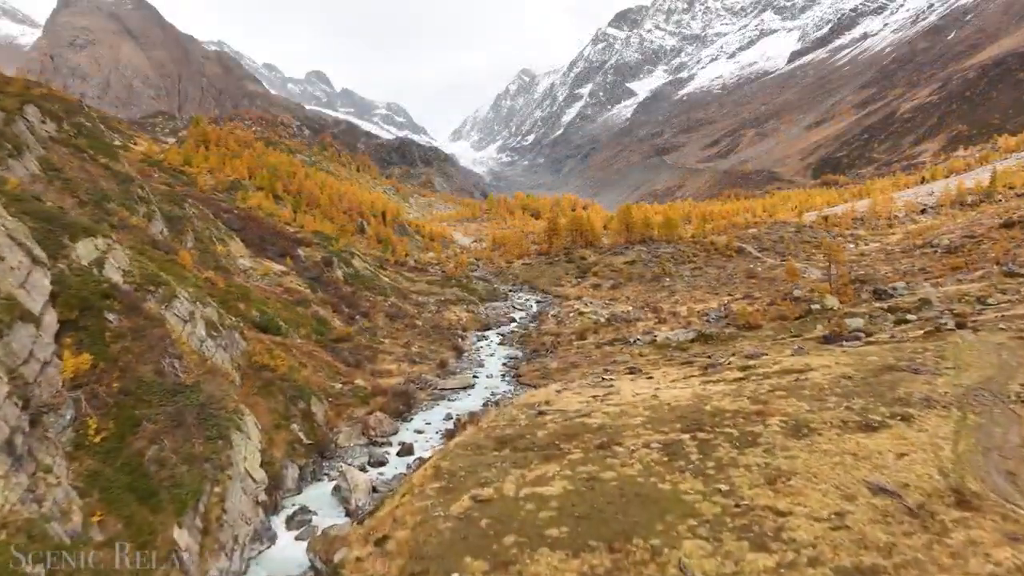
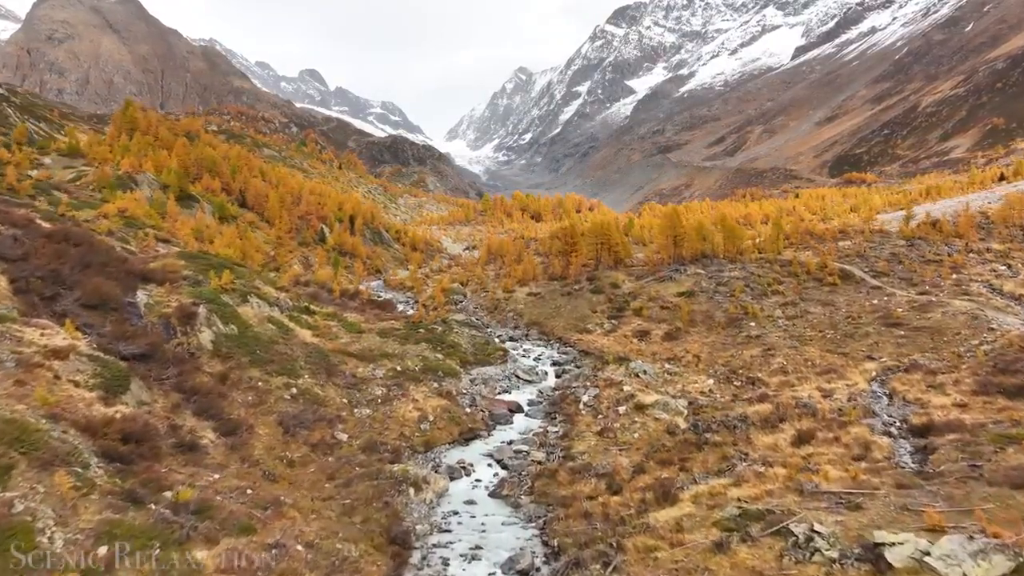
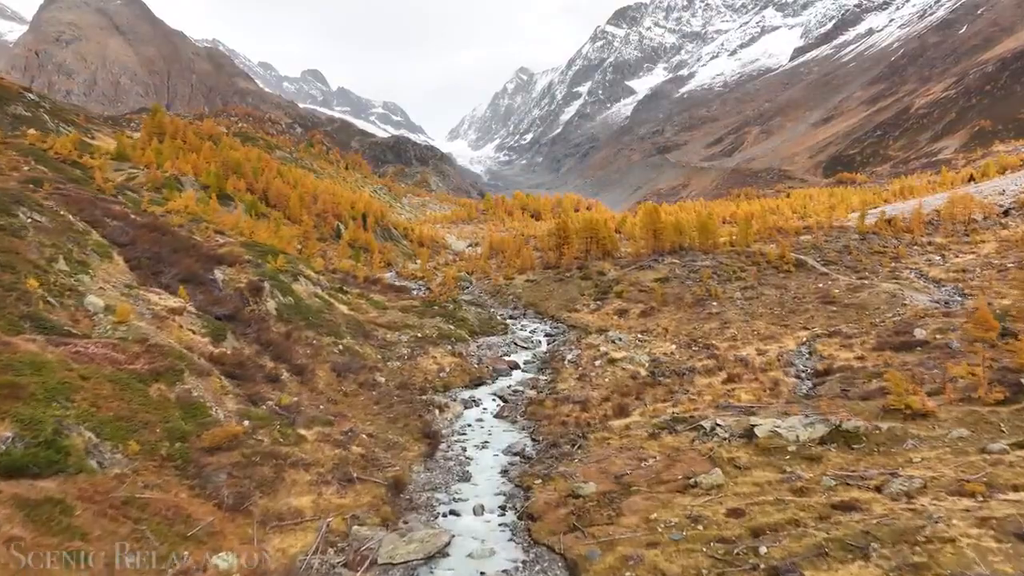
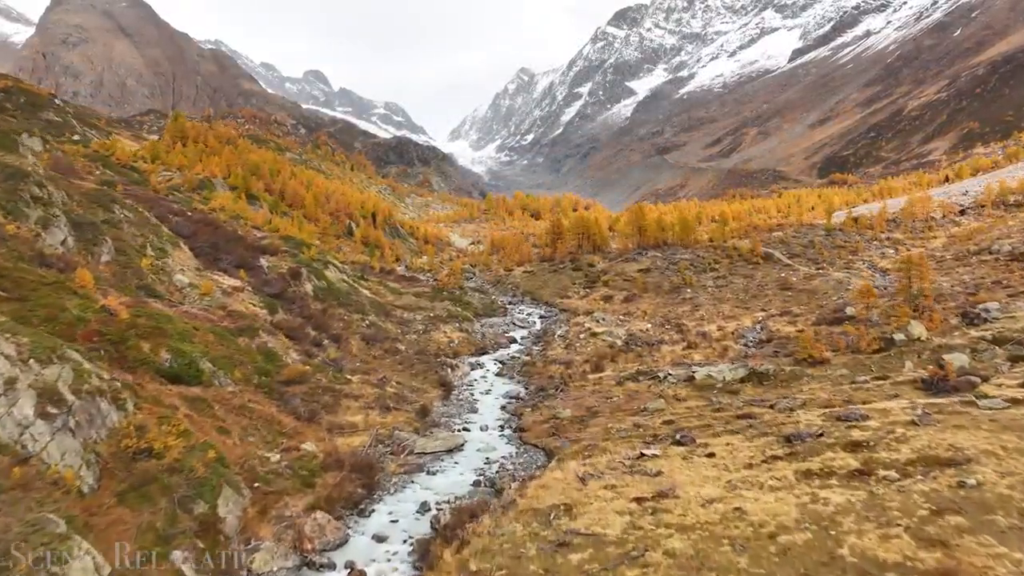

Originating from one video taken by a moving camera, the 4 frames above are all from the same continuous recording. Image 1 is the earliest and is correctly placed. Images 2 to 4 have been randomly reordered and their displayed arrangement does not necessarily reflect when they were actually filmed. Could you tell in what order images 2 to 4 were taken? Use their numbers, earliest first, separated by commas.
4, 3, 2
